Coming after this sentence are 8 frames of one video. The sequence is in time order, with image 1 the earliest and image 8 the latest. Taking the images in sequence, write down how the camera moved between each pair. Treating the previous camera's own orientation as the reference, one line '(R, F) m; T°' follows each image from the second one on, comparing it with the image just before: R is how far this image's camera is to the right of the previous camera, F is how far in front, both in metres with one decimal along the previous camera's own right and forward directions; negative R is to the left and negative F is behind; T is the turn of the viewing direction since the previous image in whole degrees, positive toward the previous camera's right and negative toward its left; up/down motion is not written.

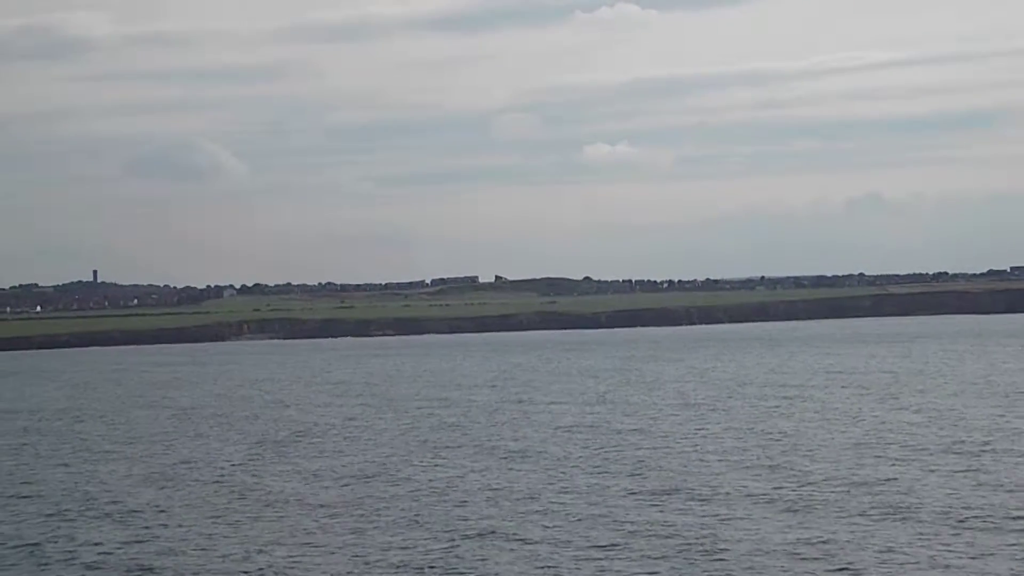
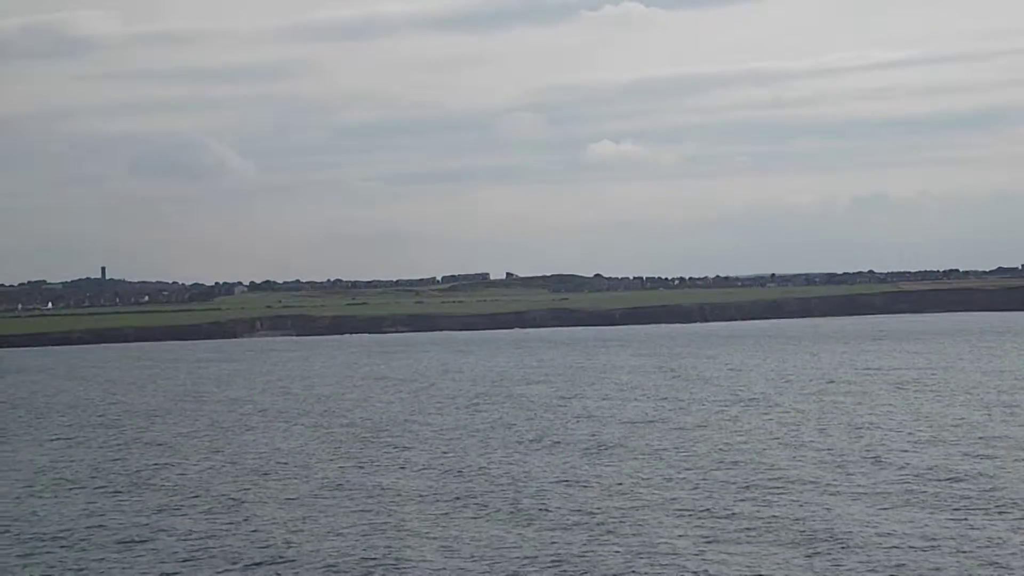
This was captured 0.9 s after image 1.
(-1.2, +0.5) m; 0°
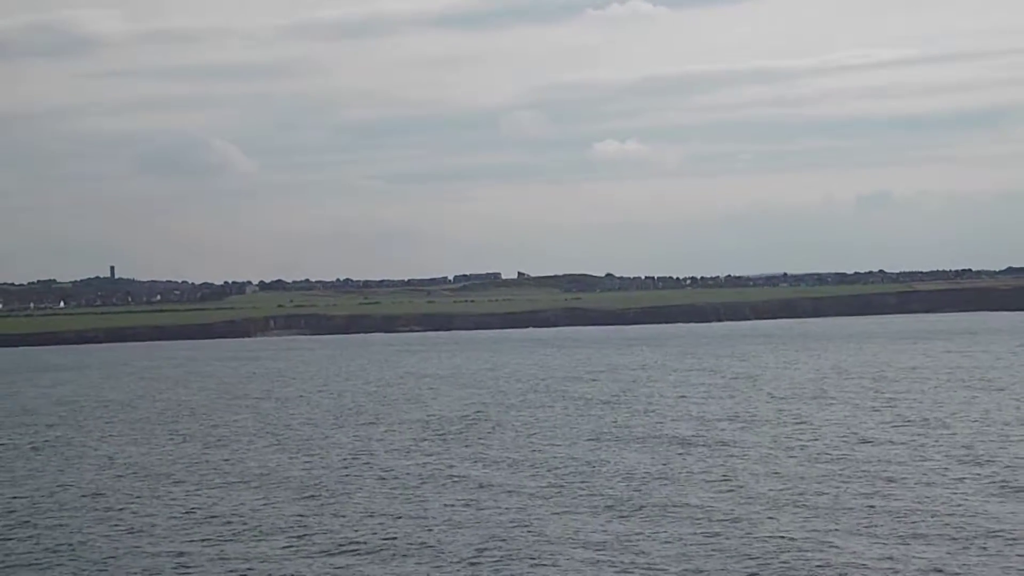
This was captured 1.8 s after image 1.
(-1.5, +0.2) m; 0°
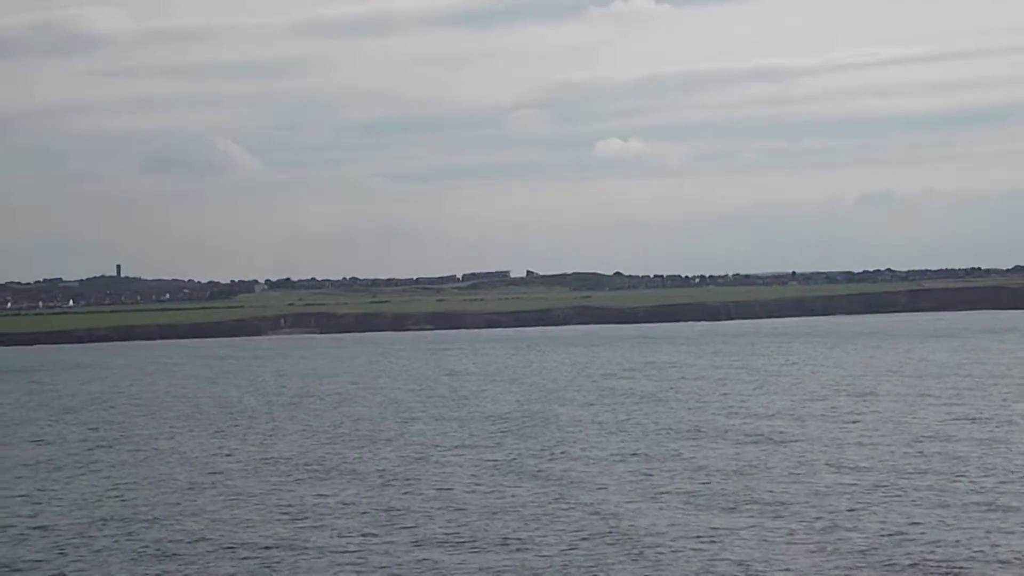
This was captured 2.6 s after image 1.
(-1.5, +0.3) m; 0°
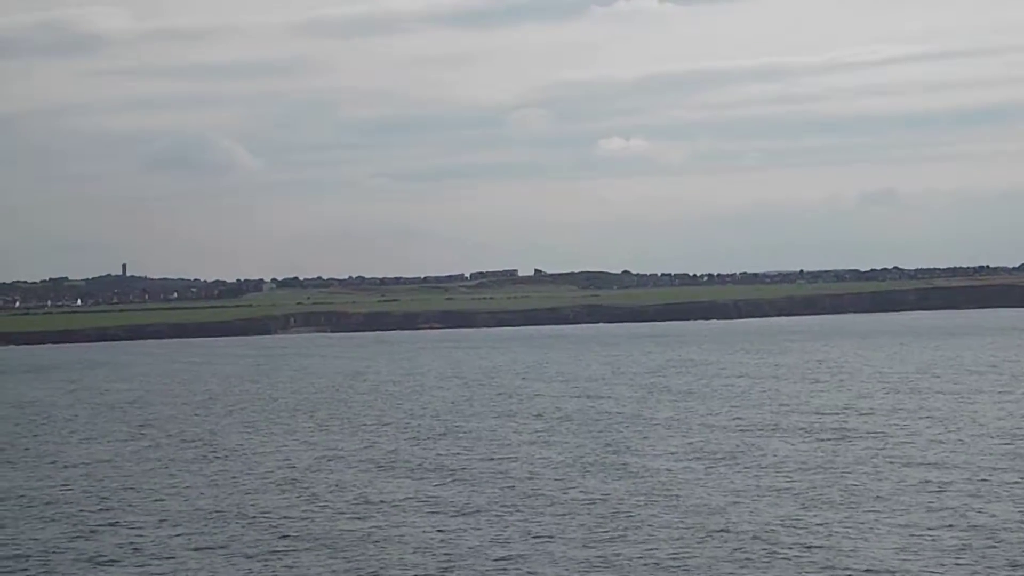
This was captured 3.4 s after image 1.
(-1.5, +0.2) m; 0°
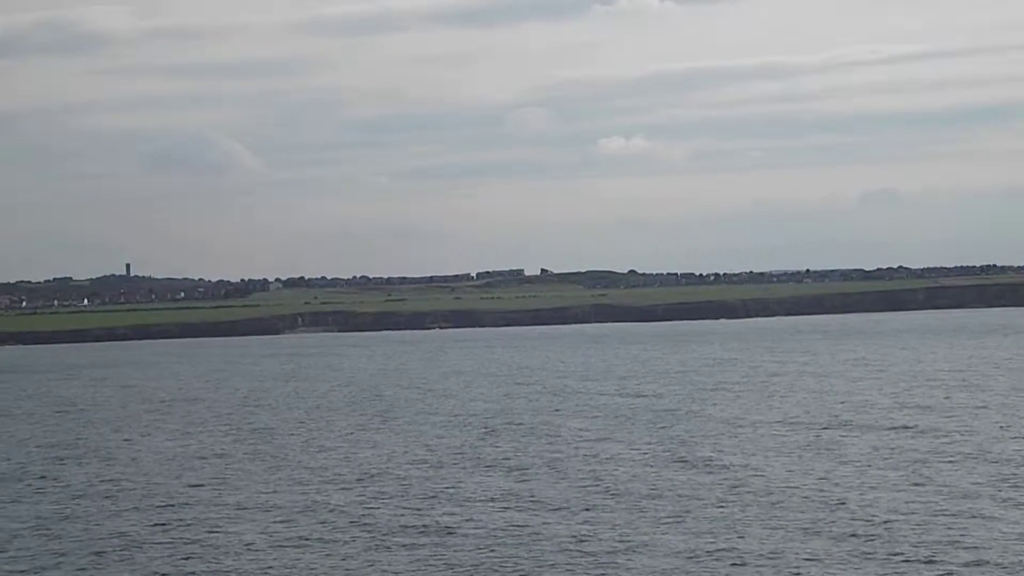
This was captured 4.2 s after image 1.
(-1.5, +0.3) m; 0°
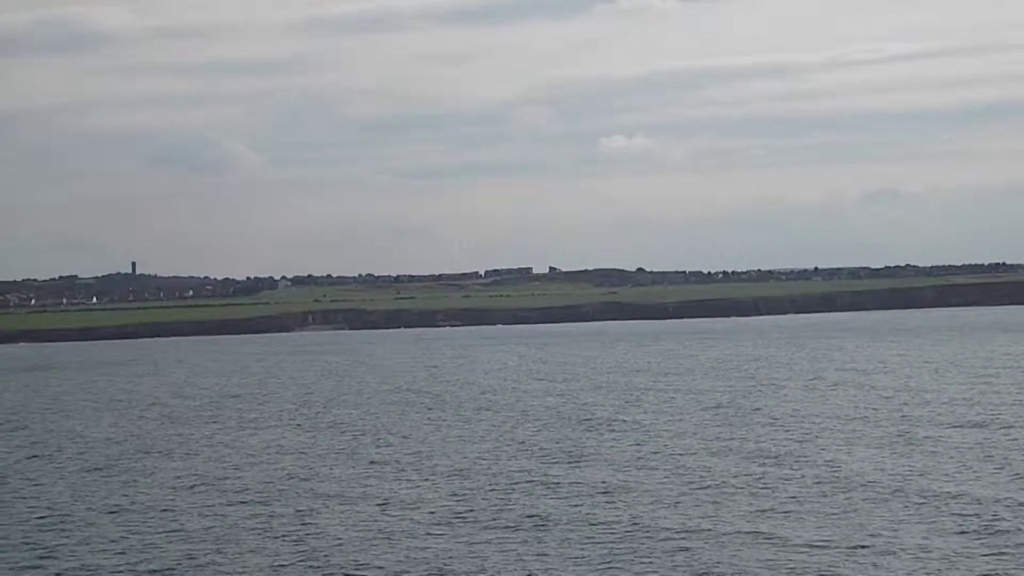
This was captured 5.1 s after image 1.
(-1.7, +0.3) m; 0°
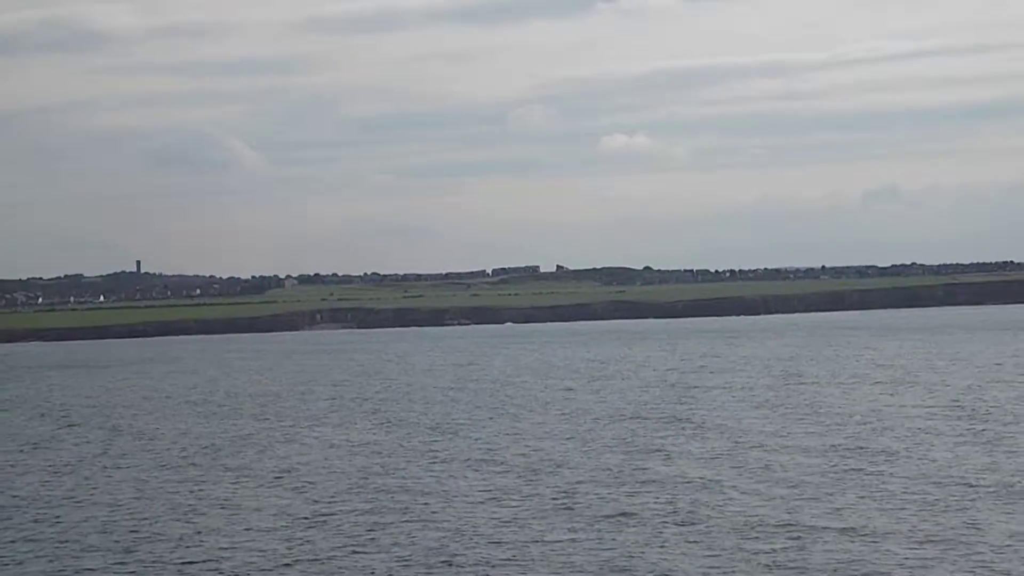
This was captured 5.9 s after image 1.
(-1.6, +0.2) m; 0°
